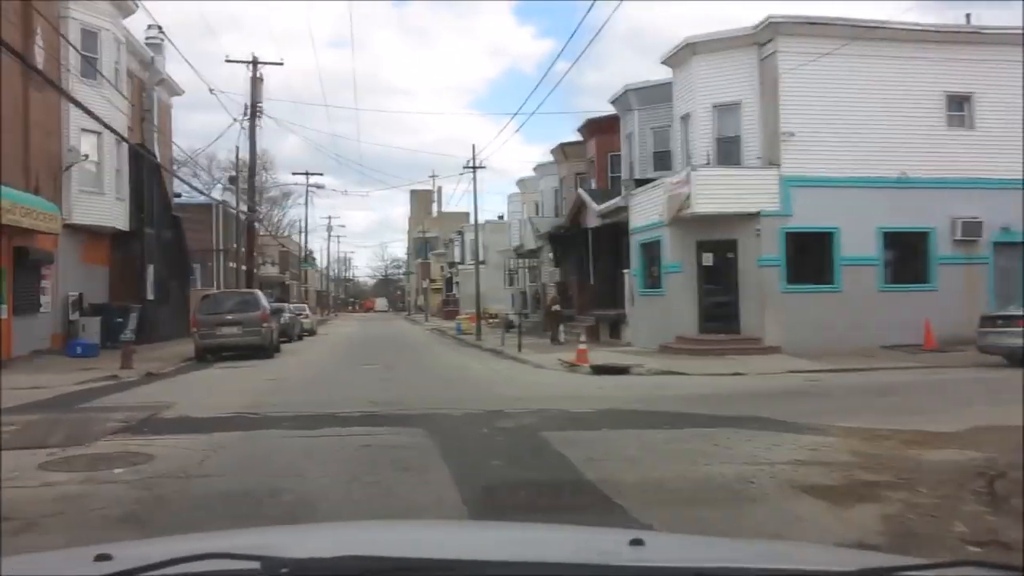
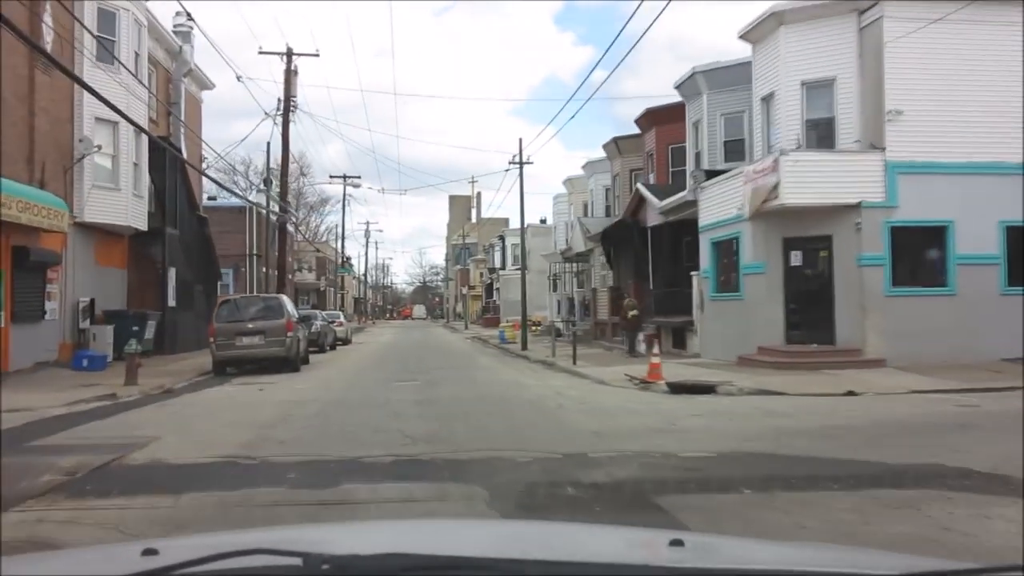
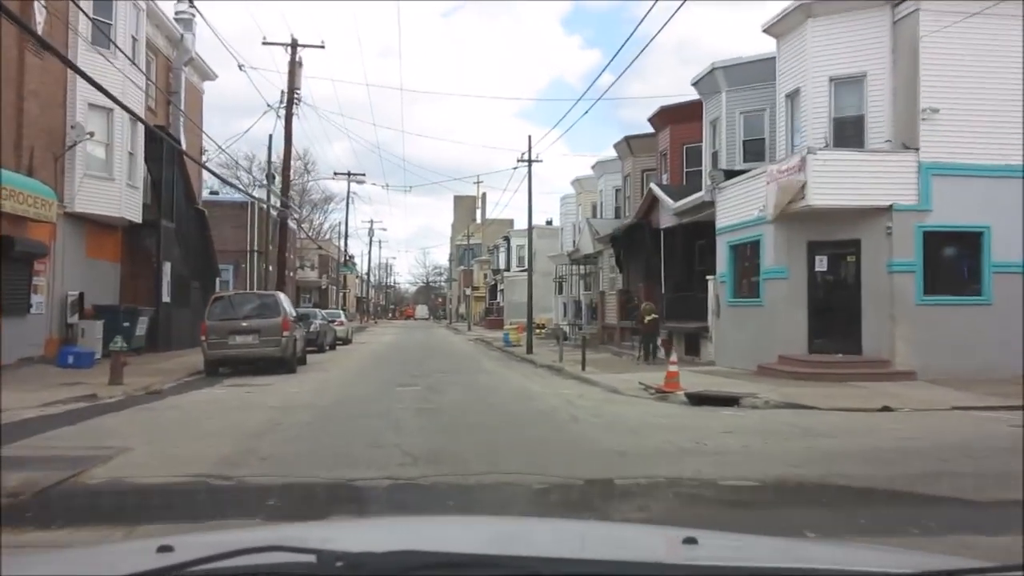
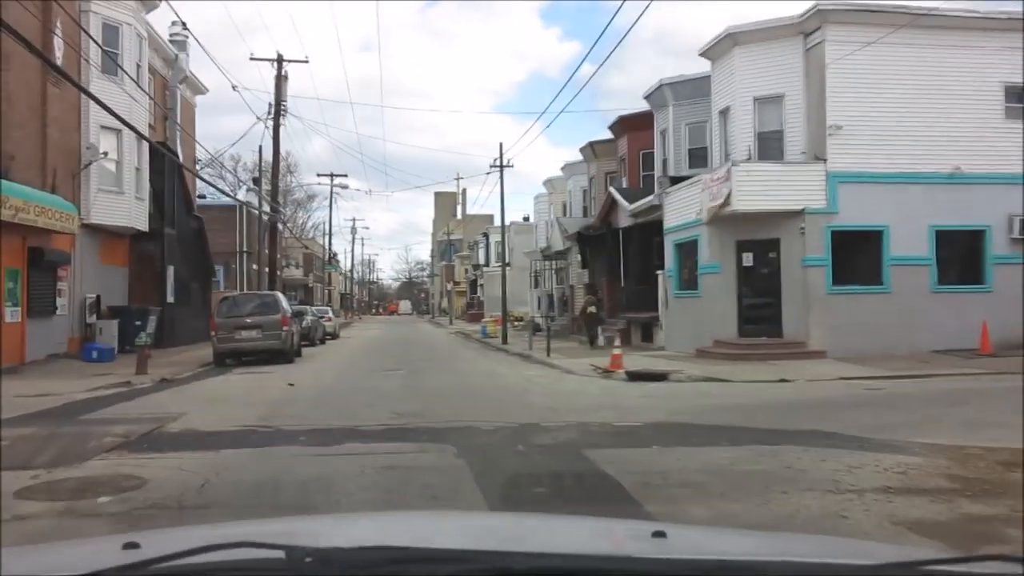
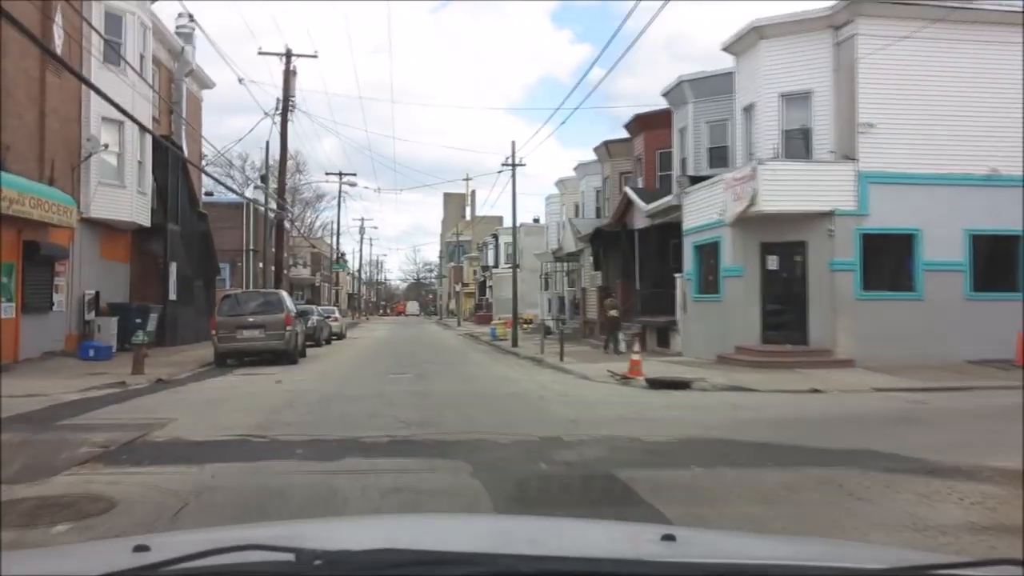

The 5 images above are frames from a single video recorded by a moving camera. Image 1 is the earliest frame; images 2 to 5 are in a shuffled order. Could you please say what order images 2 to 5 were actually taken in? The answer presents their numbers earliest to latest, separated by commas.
4, 5, 2, 3
